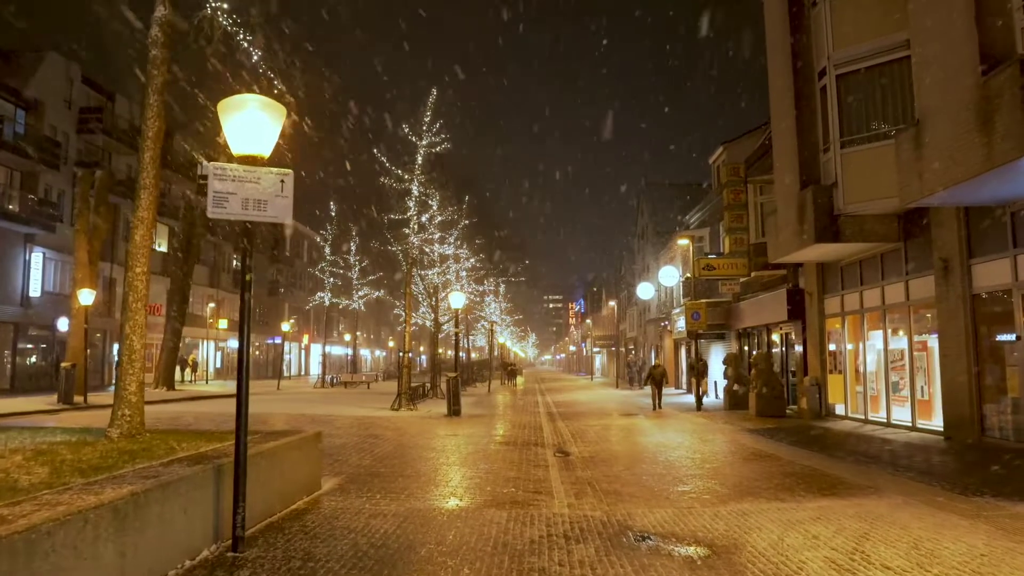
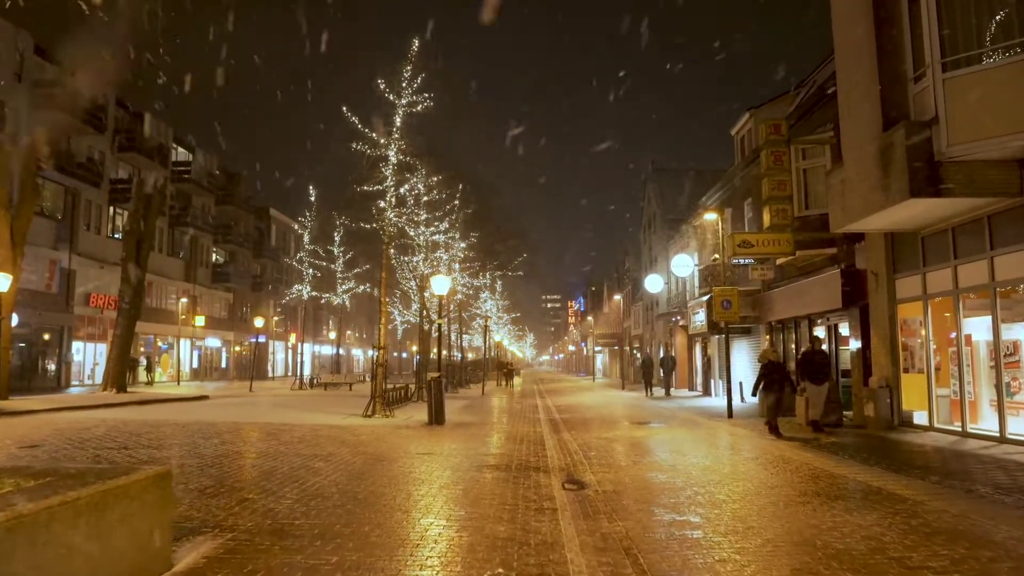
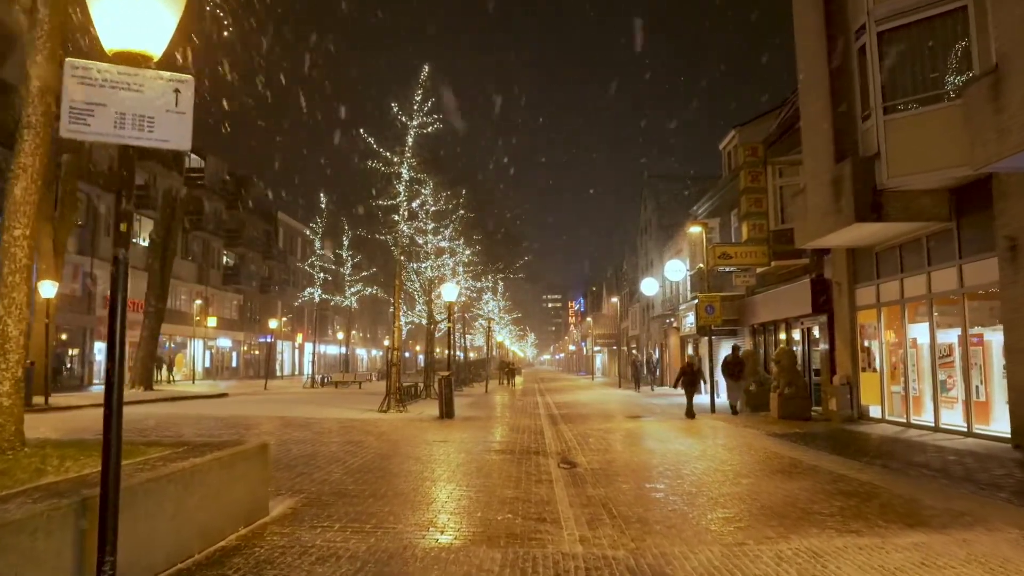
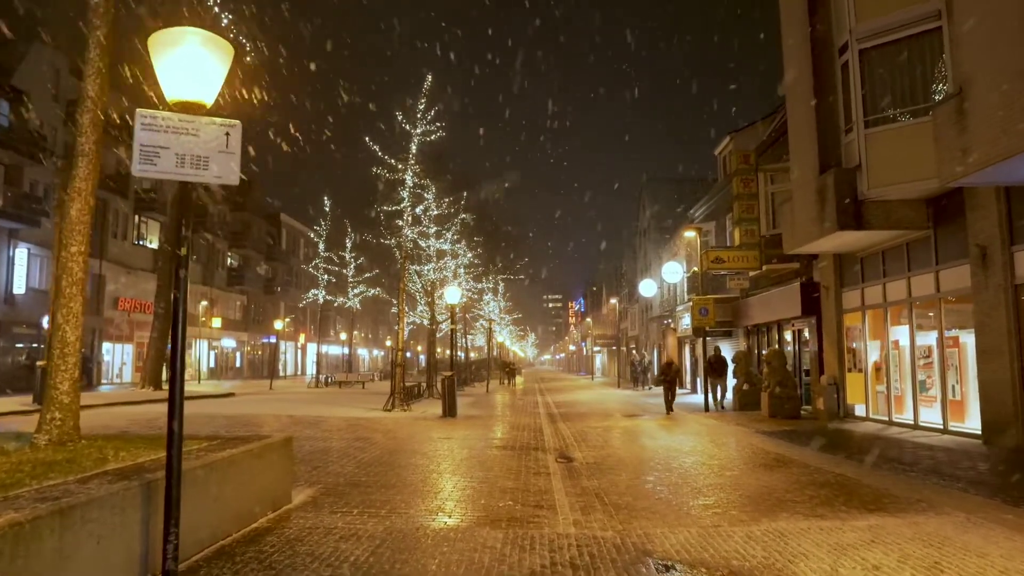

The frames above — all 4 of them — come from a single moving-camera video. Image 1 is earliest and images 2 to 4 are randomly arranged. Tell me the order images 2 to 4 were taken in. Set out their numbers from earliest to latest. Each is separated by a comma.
4, 3, 2
